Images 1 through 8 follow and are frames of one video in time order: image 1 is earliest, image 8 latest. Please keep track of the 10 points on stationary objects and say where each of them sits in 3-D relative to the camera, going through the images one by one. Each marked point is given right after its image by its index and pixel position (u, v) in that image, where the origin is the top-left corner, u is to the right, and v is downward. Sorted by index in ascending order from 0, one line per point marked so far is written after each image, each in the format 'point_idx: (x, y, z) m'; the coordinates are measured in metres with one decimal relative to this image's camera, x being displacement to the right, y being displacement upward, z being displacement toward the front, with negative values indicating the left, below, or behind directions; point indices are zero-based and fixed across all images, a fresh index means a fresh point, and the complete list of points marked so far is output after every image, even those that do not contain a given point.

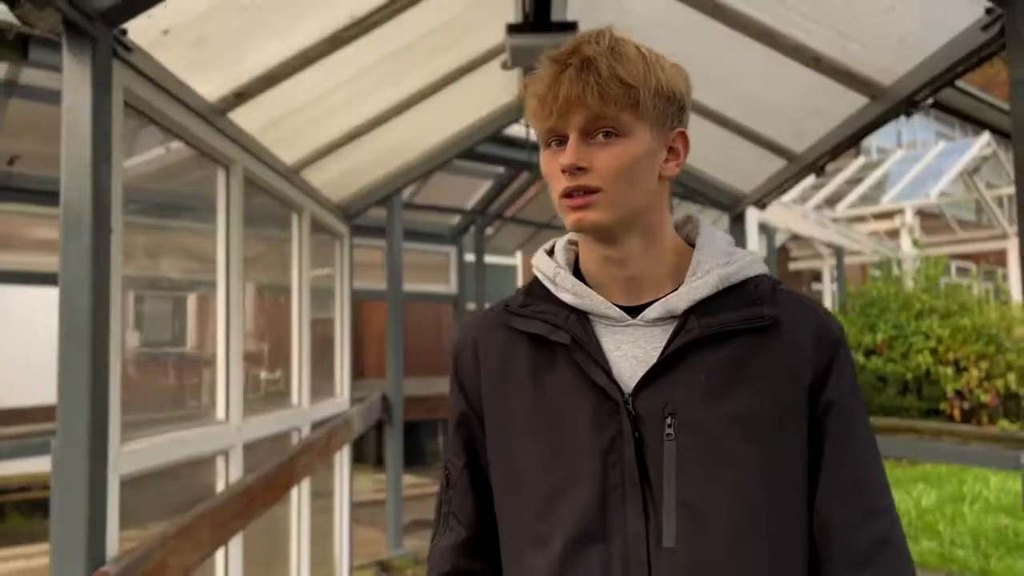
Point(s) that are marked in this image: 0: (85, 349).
0: (-0.8, -0.1, +1.7) m
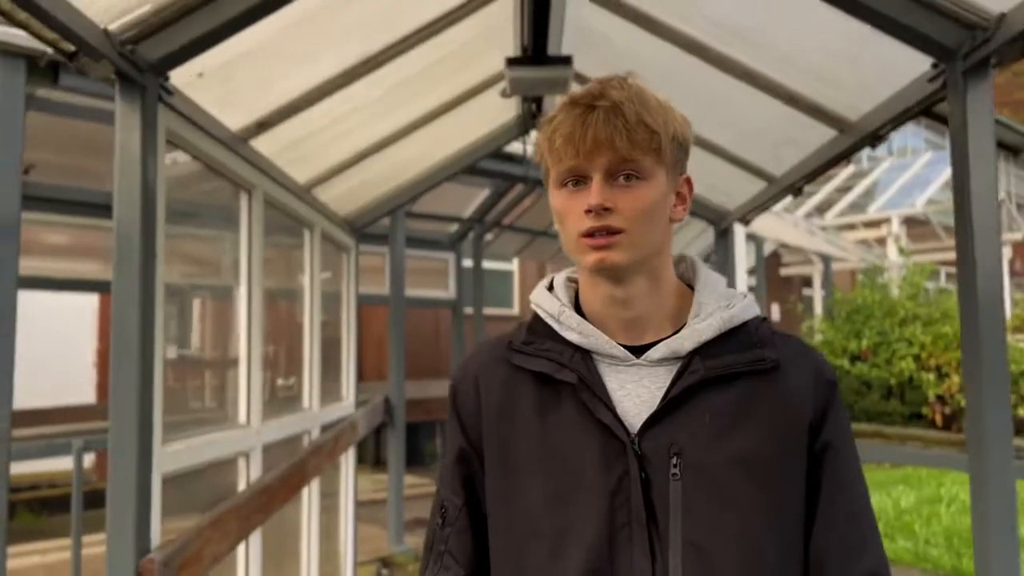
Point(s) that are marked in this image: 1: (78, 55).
0: (-0.8, -0.1, +1.9) m
1: (-0.9, +0.5, +1.8) m
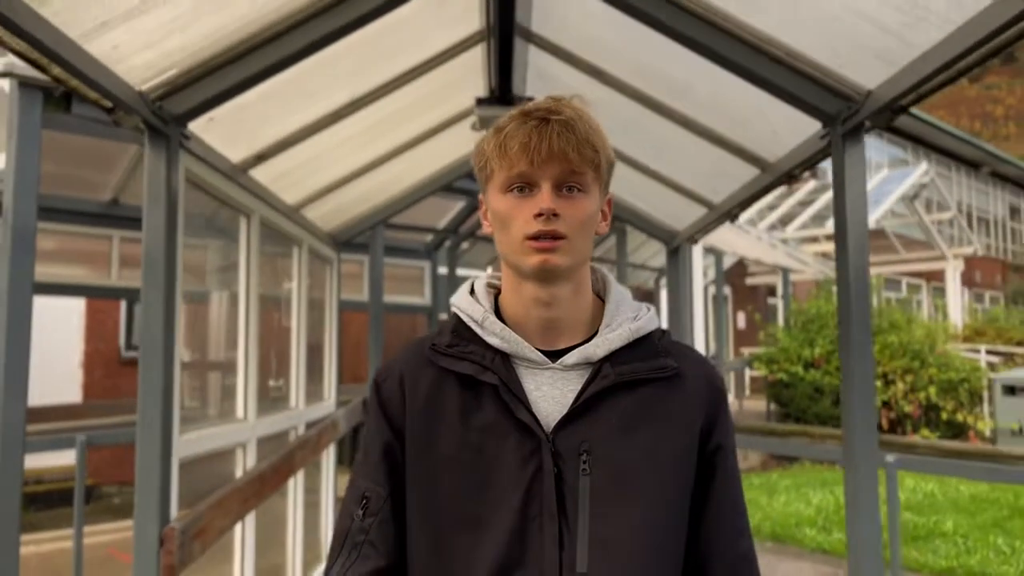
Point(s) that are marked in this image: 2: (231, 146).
0: (-0.9, -0.2, +2.3) m
1: (-1.0, +0.4, +2.1) m
2: (-0.9, +0.5, +2.8) m
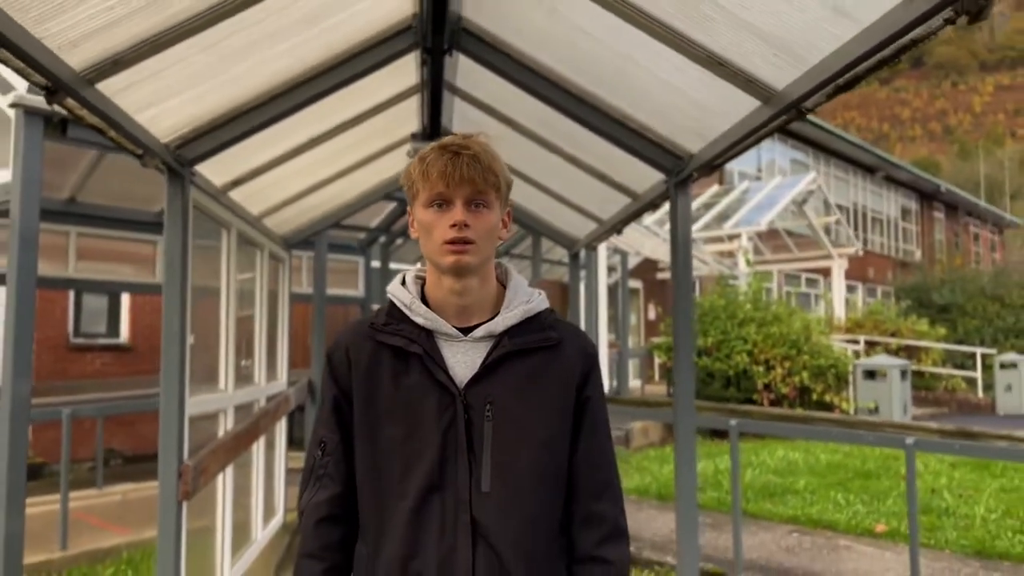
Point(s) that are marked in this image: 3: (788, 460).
0: (-1.2, -0.2, +3.0) m
1: (-1.2, +0.4, +2.9) m
2: (-1.2, +0.5, +3.5) m
3: (+2.4, -1.5, +7.5) m
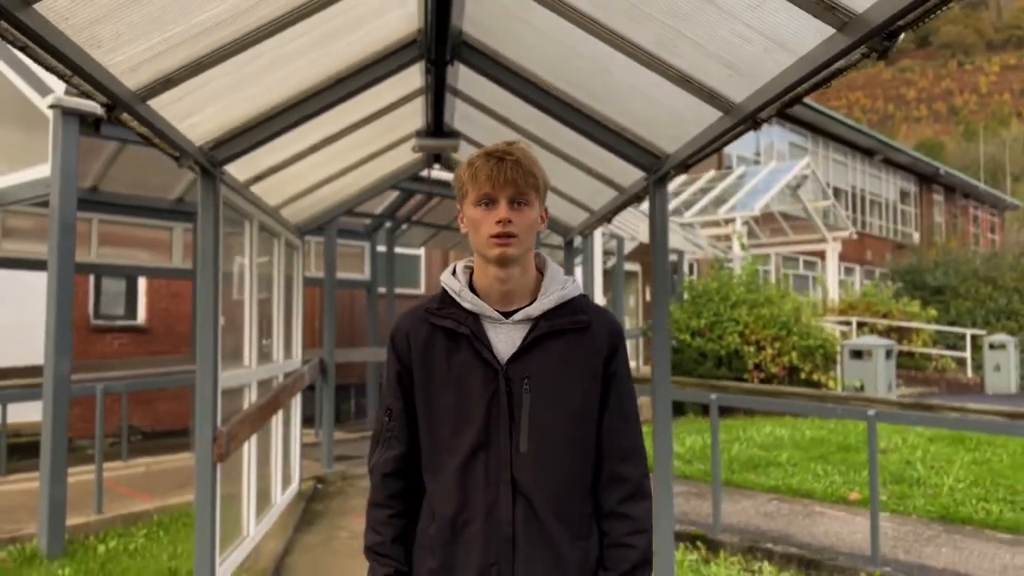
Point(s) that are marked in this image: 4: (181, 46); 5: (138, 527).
0: (-1.2, -0.1, +3.4) m
1: (-1.3, +0.5, +3.3) m
2: (-1.2, +0.5, +3.9) m
3: (+2.4, -1.3, +7.9) m
4: (-1.0, +0.7, +2.6) m
5: (-2.2, -1.4, +5.0) m
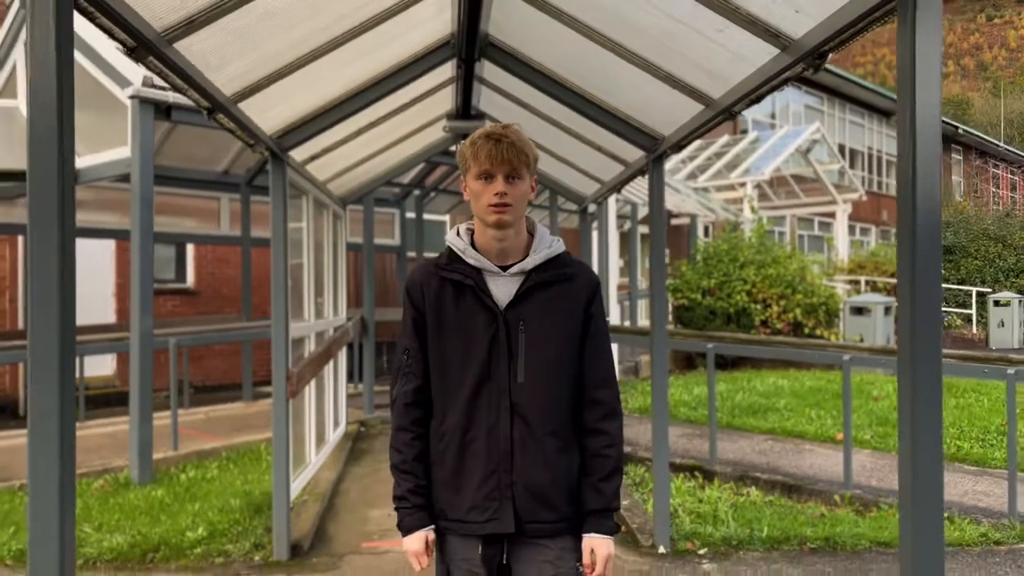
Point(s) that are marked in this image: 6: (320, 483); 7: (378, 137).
0: (-1.1, 0.0, +4.1) m
1: (-1.2, +0.6, +3.9) m
2: (-1.1, +0.7, +4.6) m
3: (+2.6, -1.0, +8.5) m
4: (-0.9, +0.9, +3.2) m
5: (-2.1, -1.2, +5.8) m
6: (-1.2, -1.2, +5.1) m
7: (-0.8, +0.9, +5.3) m
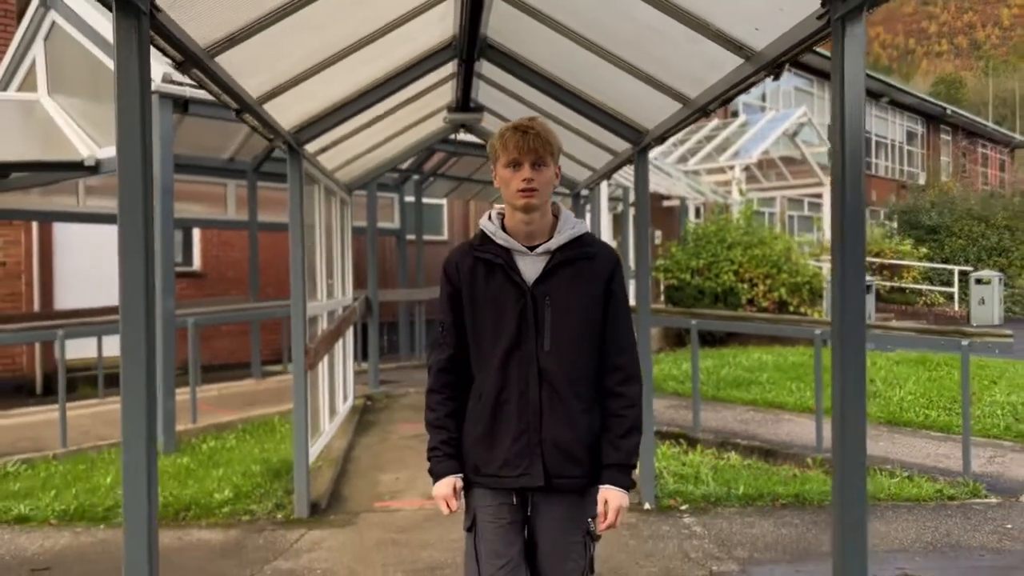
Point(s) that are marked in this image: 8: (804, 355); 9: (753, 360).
0: (-1.1, +0.1, +4.5) m
1: (-1.2, +0.7, +4.3) m
2: (-1.2, +0.8, +4.9) m
3: (+2.6, -0.8, +8.9) m
4: (-0.9, +0.9, +3.6) m
5: (-2.1, -1.0, +6.2) m
6: (-1.2, -1.1, +5.5) m
7: (-0.9, +1.1, +5.6) m
8: (+3.1, -0.7, +9.1) m
9: (+2.5, -0.8, +8.9) m
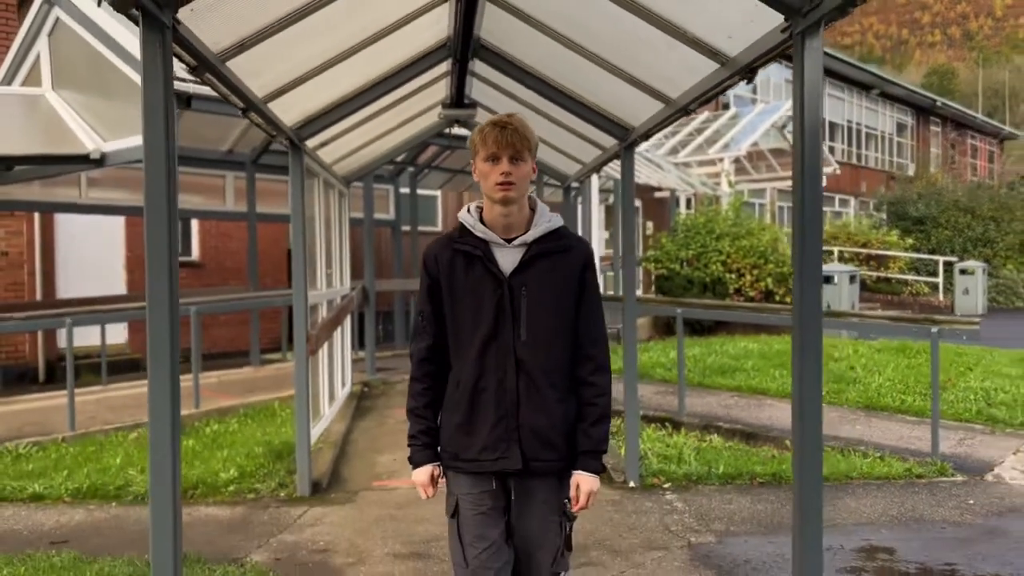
0: (-1.2, +0.2, +4.7) m
1: (-1.2, +0.8, +4.5) m
2: (-1.2, +0.9, +5.1) m
3: (+2.5, -0.6, +9.2) m
4: (-1.0, +1.0, +3.8) m
5: (-2.1, -1.0, +6.4) m
6: (-1.2, -1.0, +5.8) m
7: (-0.9, +1.1, +5.8) m
8: (+3.0, -0.6, +9.4) m
9: (+2.5, -0.7, +9.2) m
